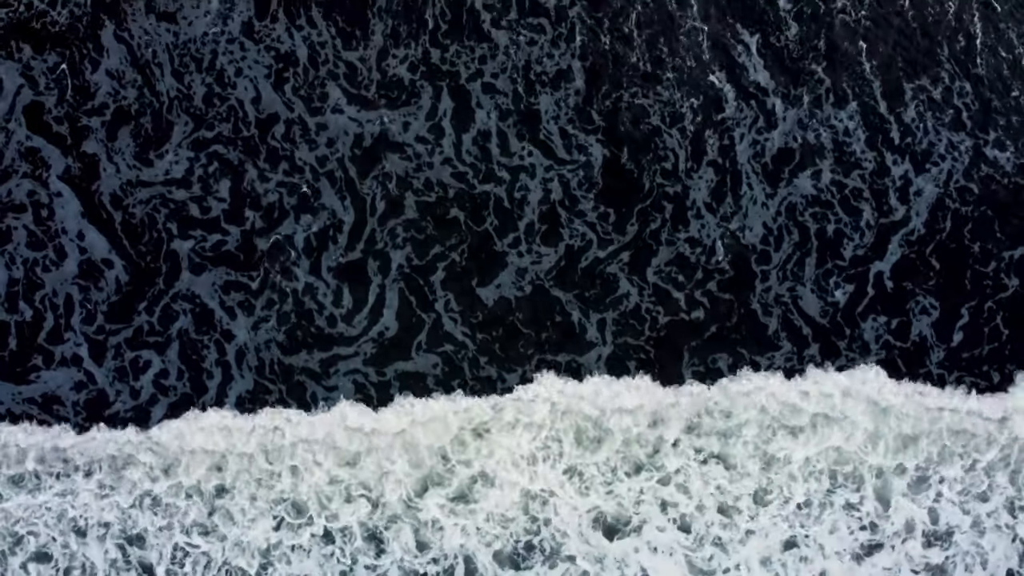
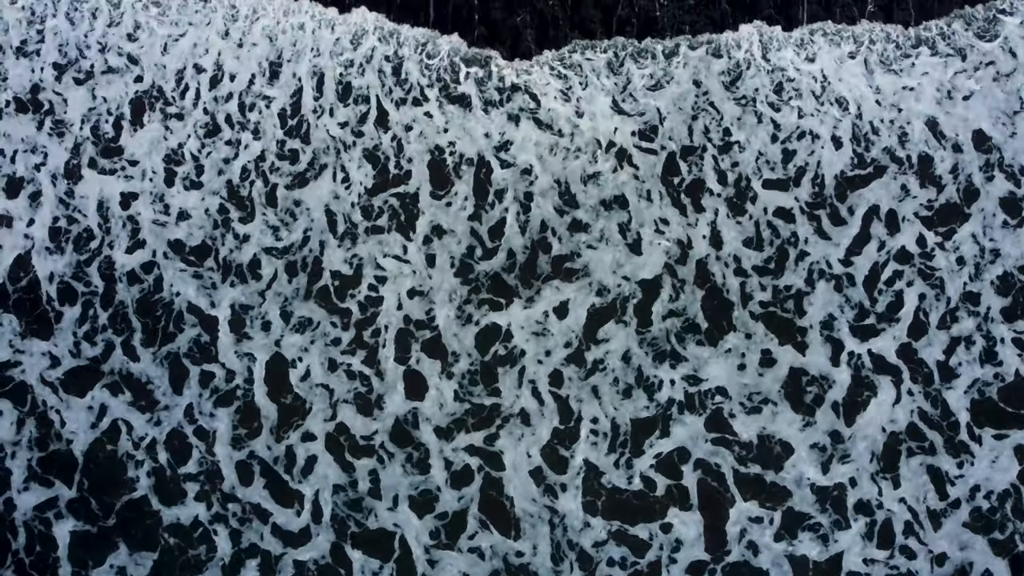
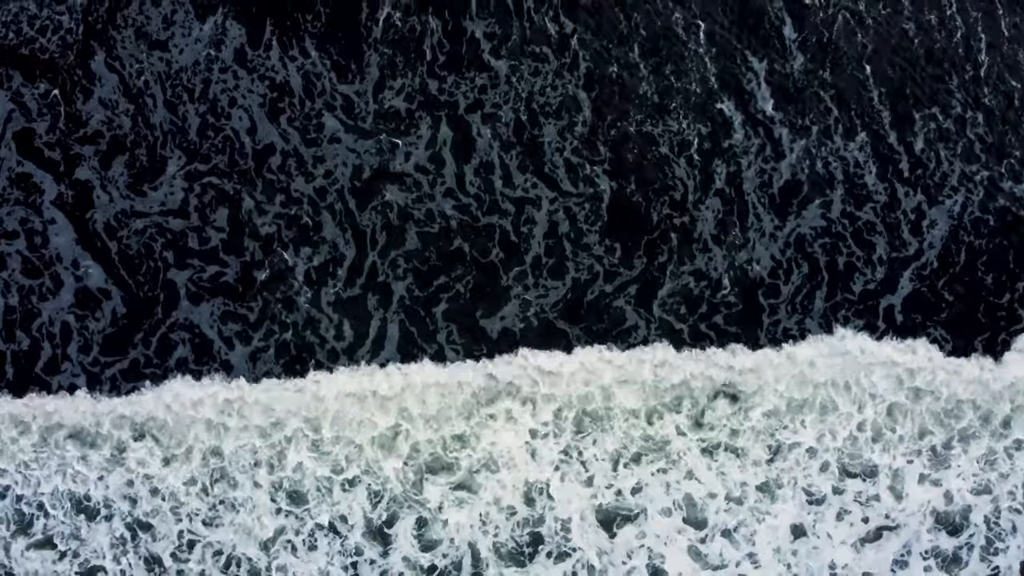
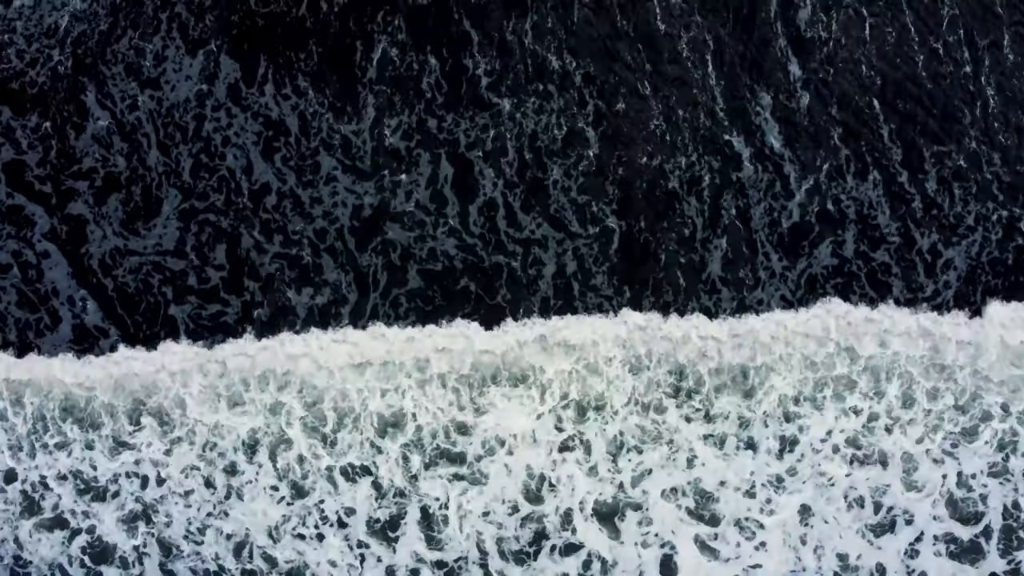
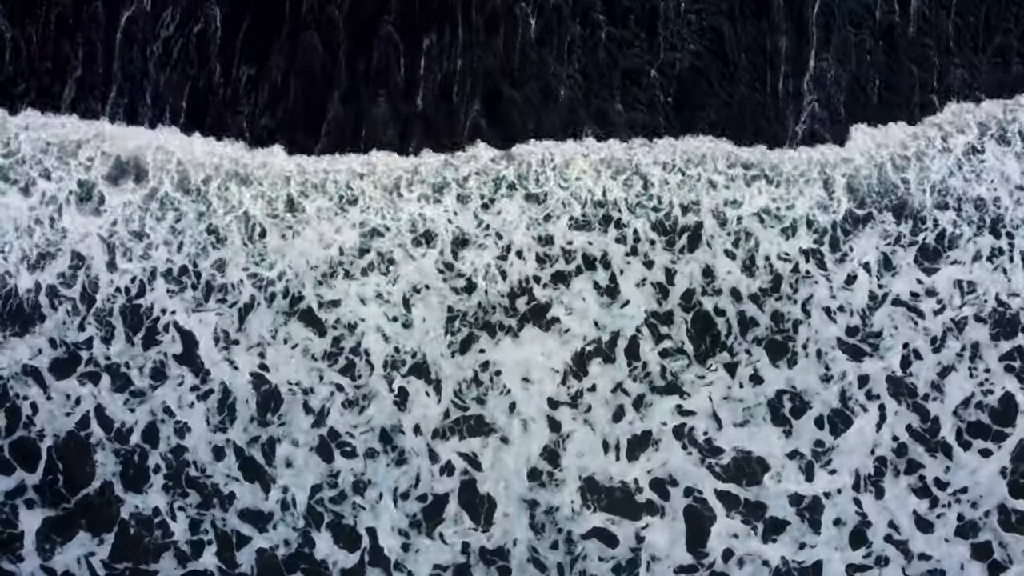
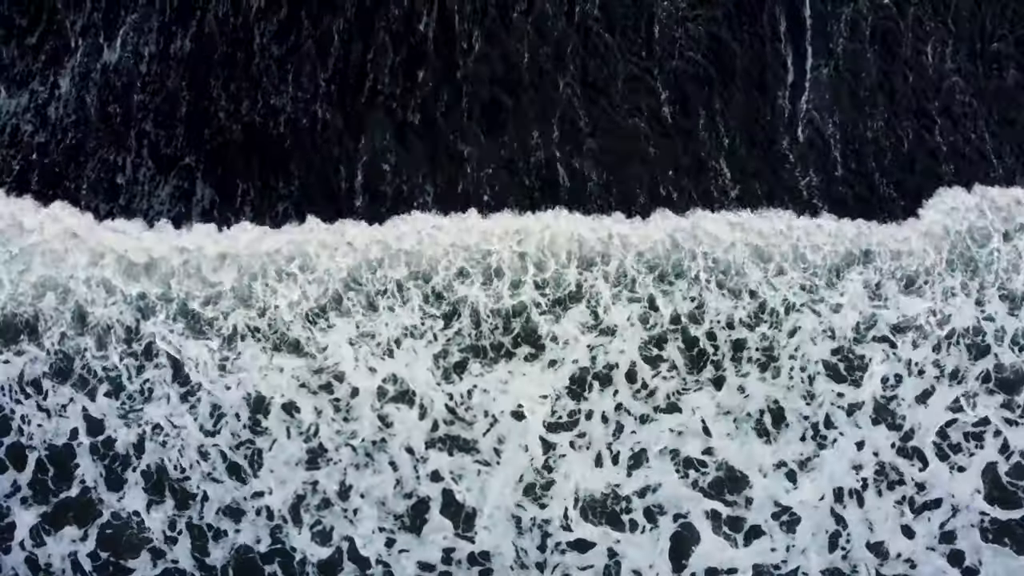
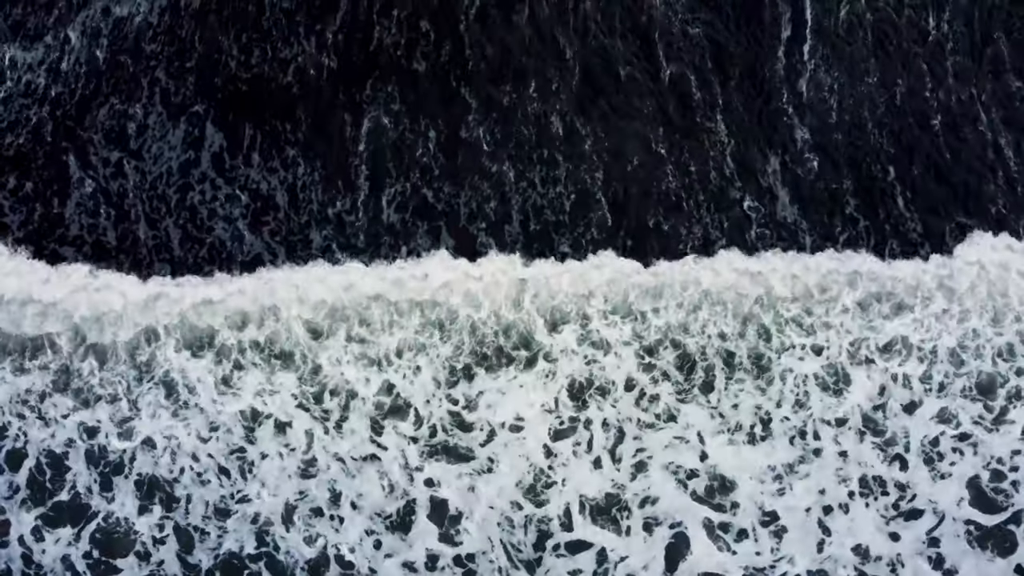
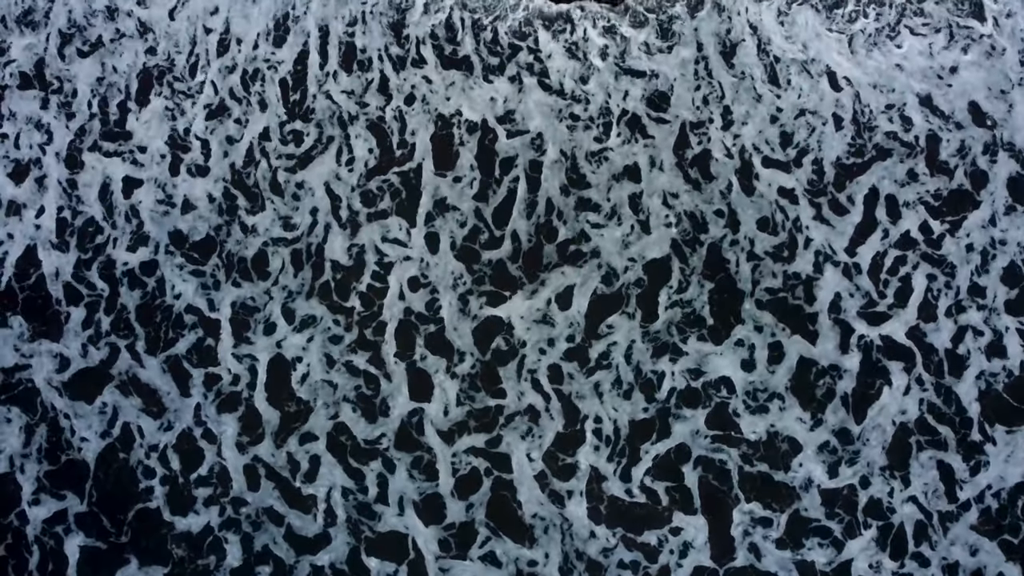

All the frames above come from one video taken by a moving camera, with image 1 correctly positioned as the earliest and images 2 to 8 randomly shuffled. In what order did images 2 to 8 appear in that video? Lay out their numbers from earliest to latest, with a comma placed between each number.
3, 4, 7, 6, 5, 2, 8
